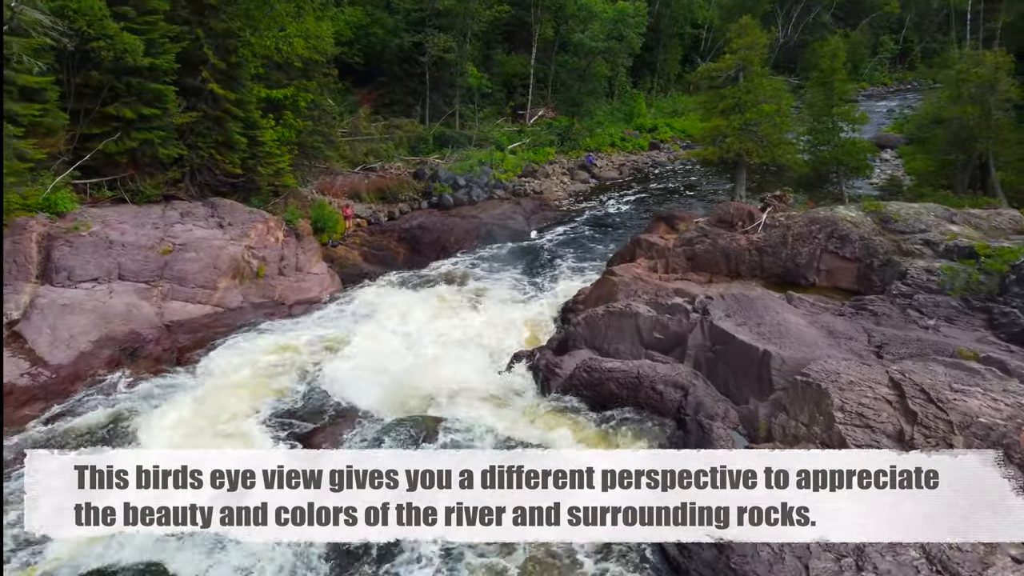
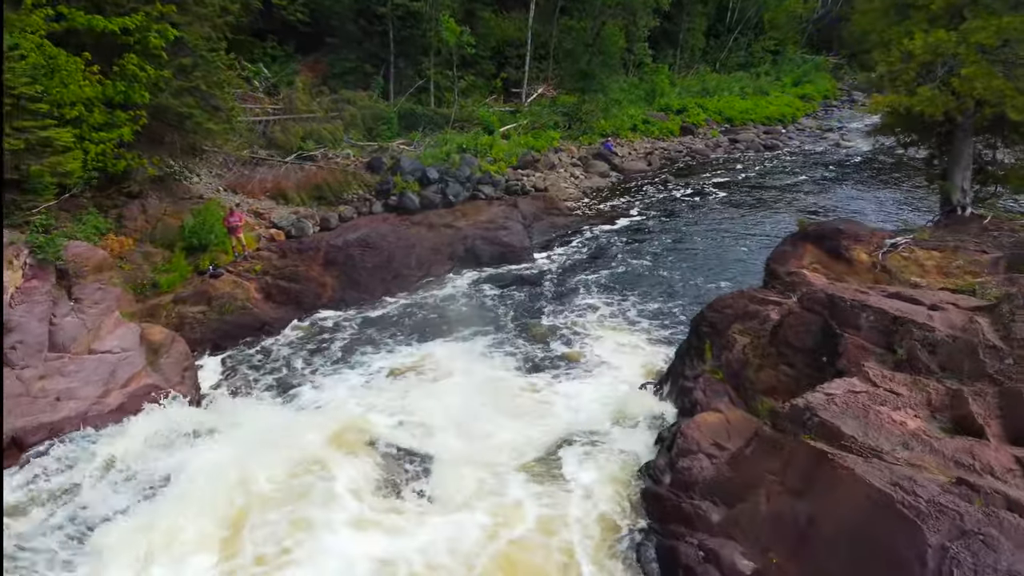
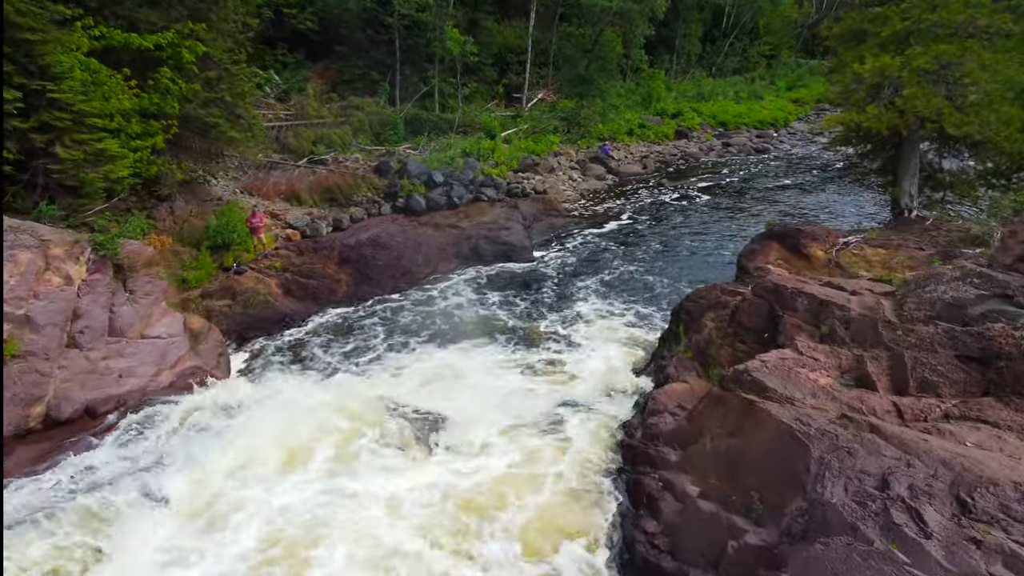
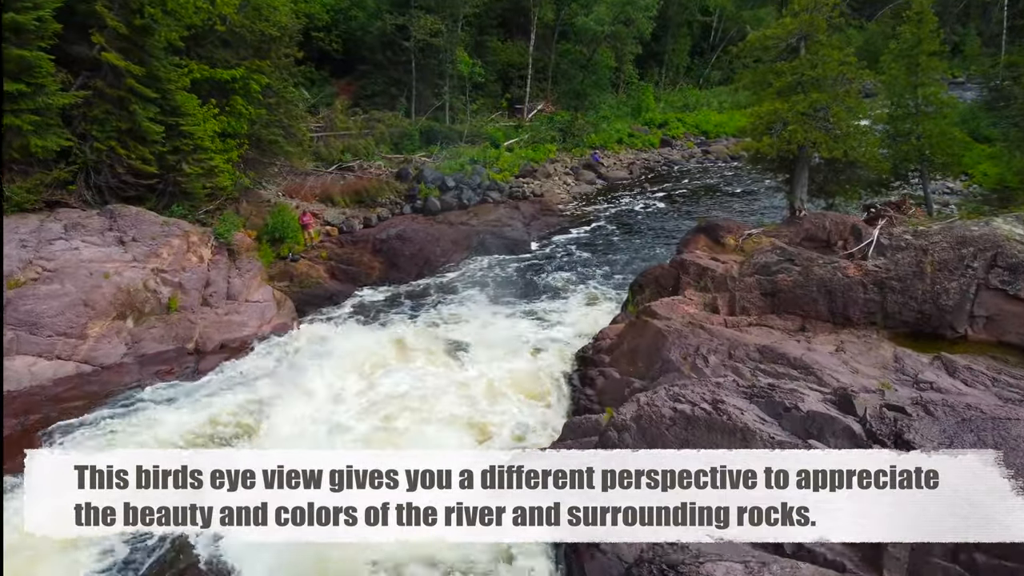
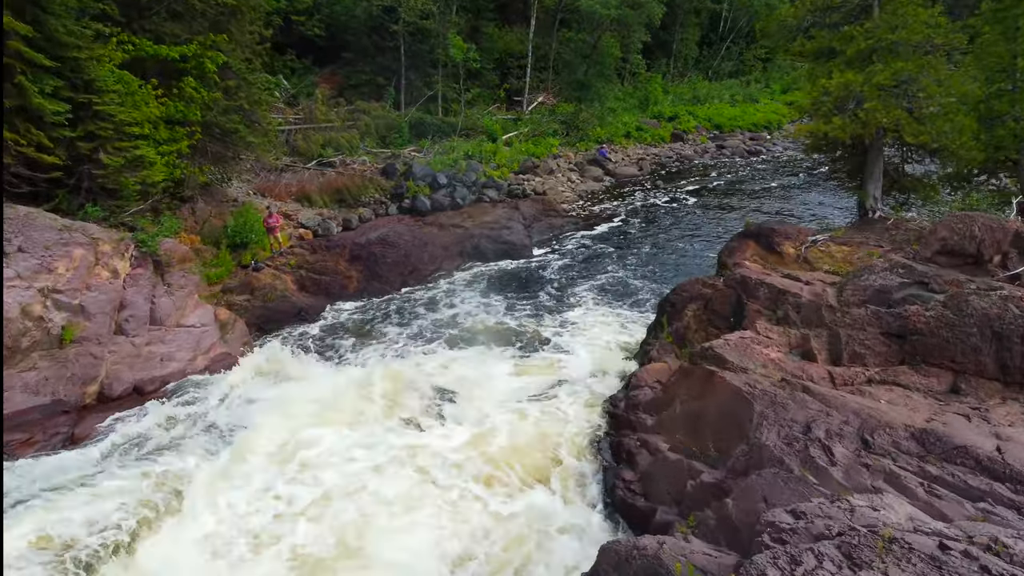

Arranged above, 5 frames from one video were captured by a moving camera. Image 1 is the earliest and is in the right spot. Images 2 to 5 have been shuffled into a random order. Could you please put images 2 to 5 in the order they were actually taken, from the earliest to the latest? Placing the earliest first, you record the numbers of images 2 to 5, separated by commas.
4, 5, 3, 2
